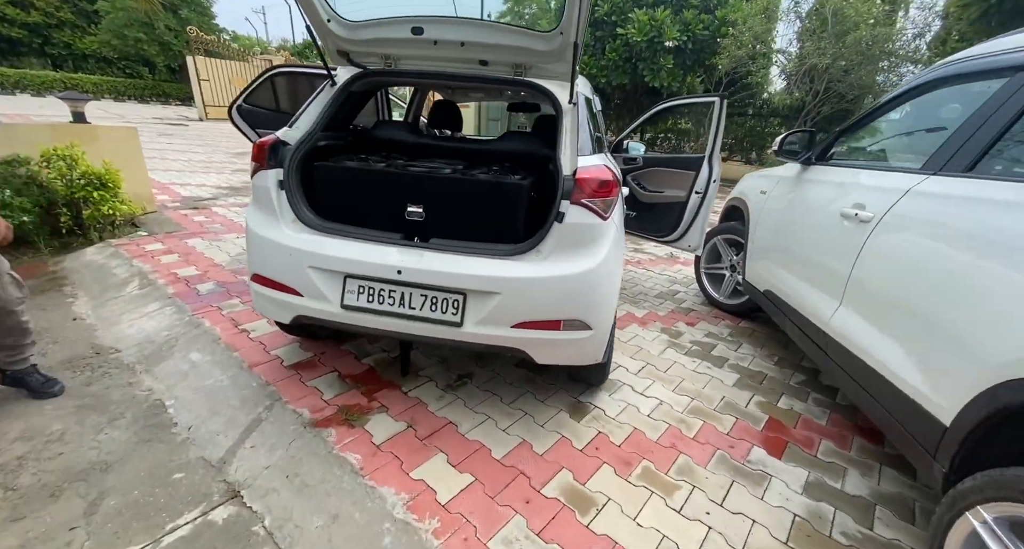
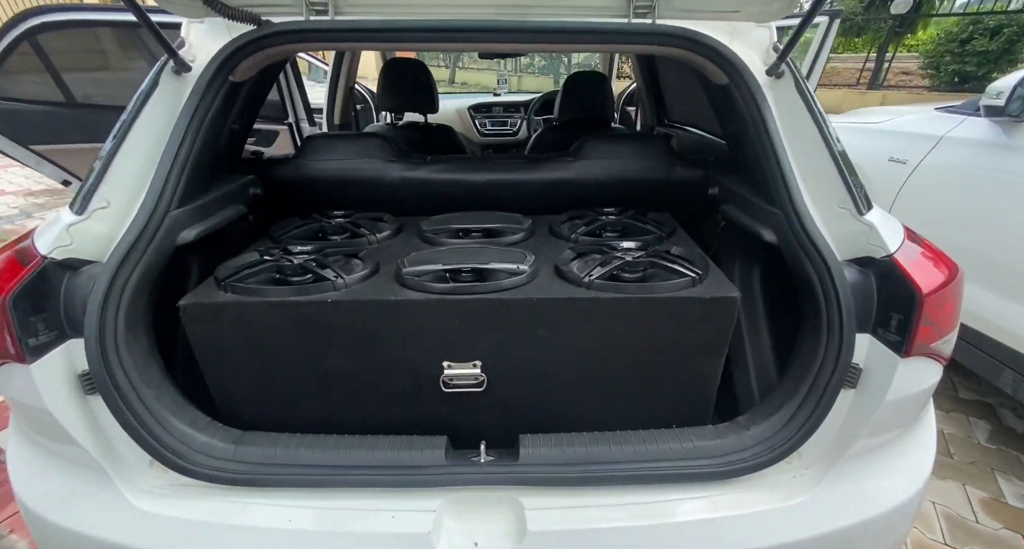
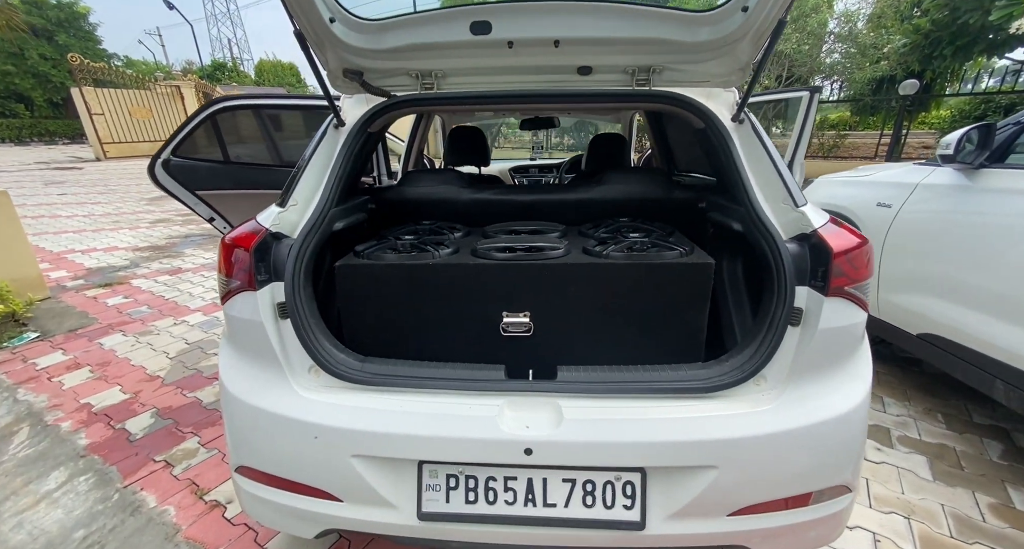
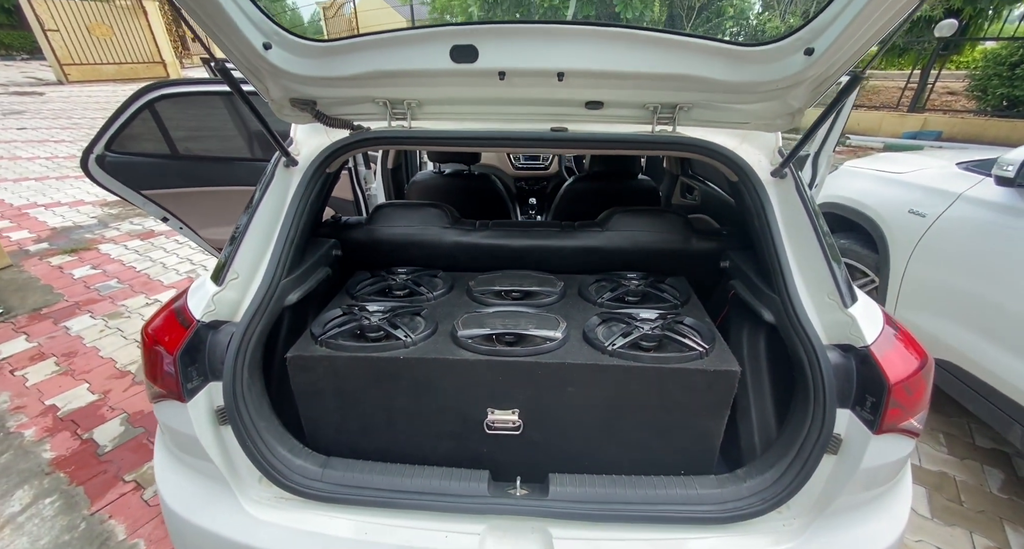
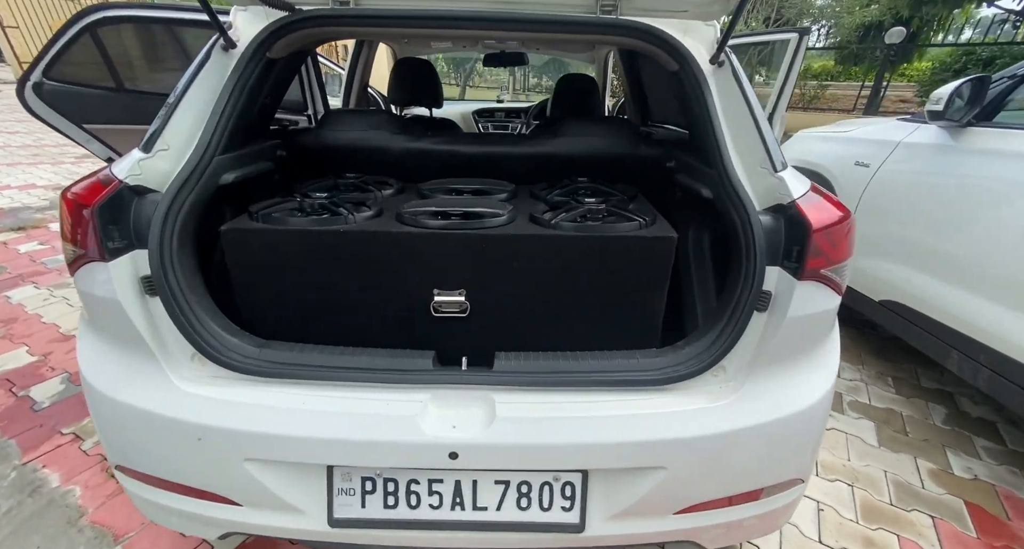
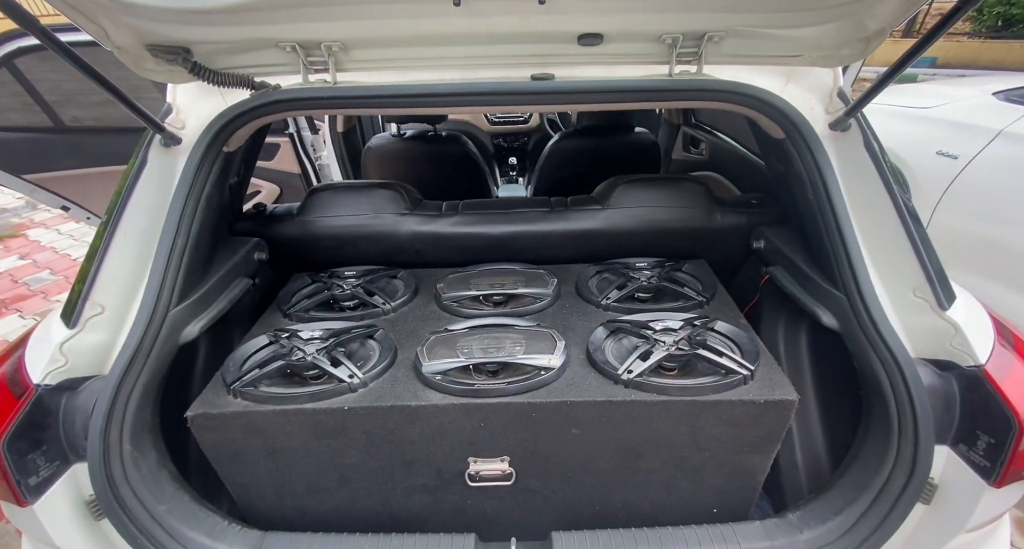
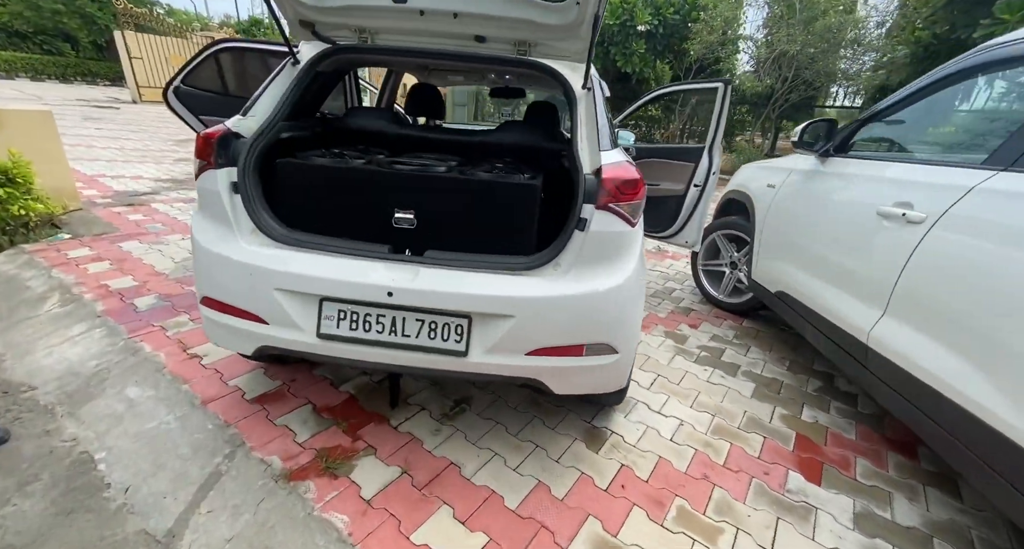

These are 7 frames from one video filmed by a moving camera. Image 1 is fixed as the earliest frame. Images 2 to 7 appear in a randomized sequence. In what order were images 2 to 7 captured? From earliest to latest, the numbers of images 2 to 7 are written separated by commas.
7, 5, 2, 6, 4, 3
